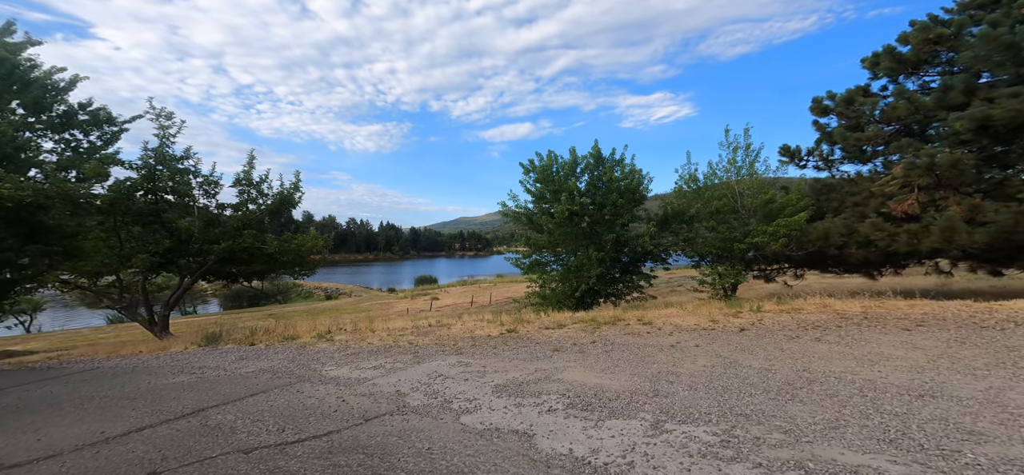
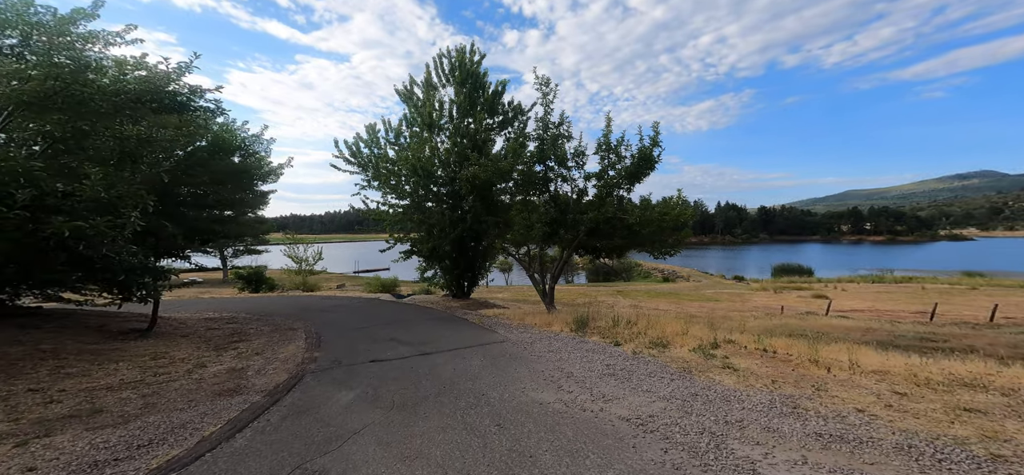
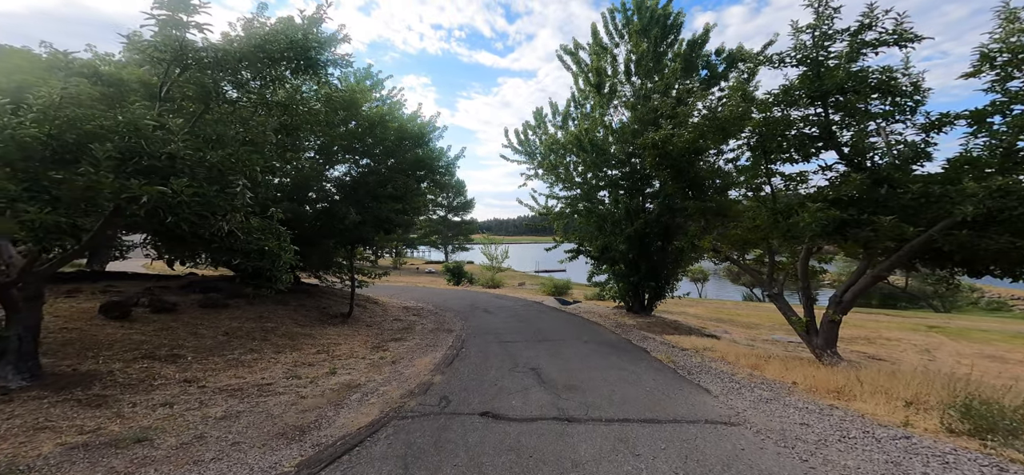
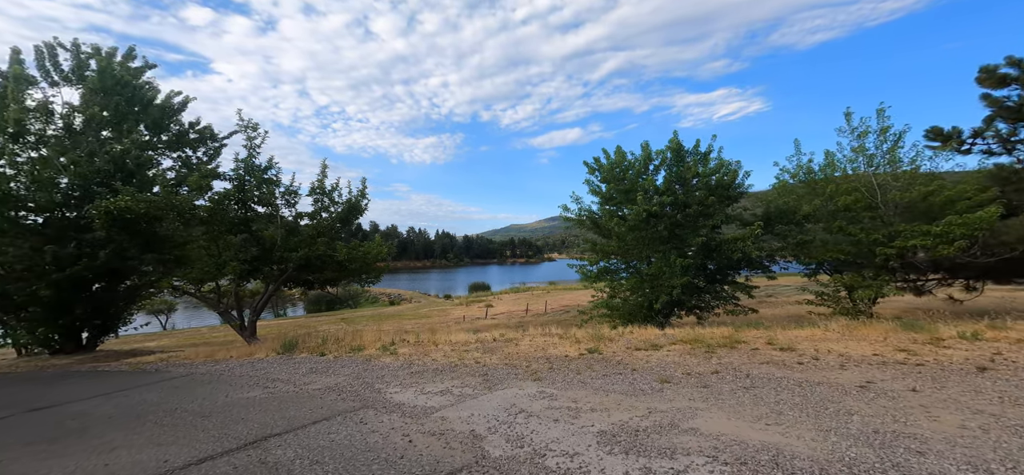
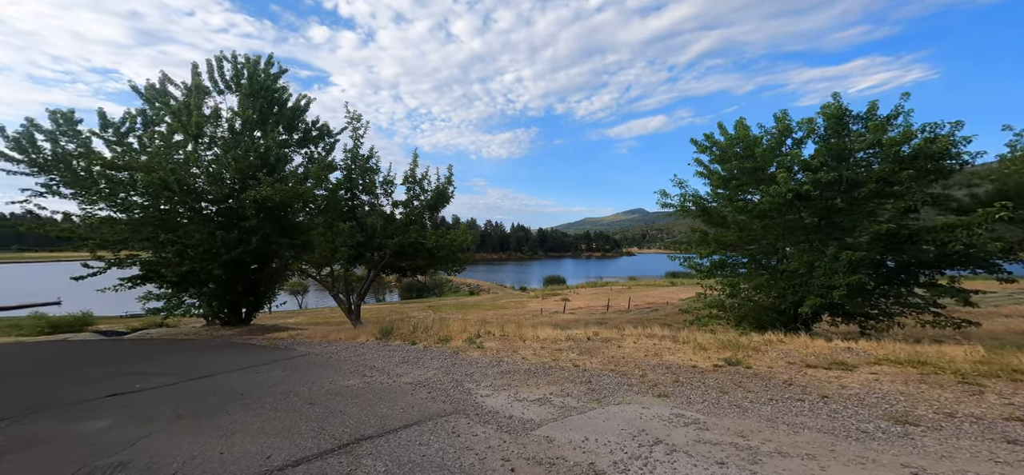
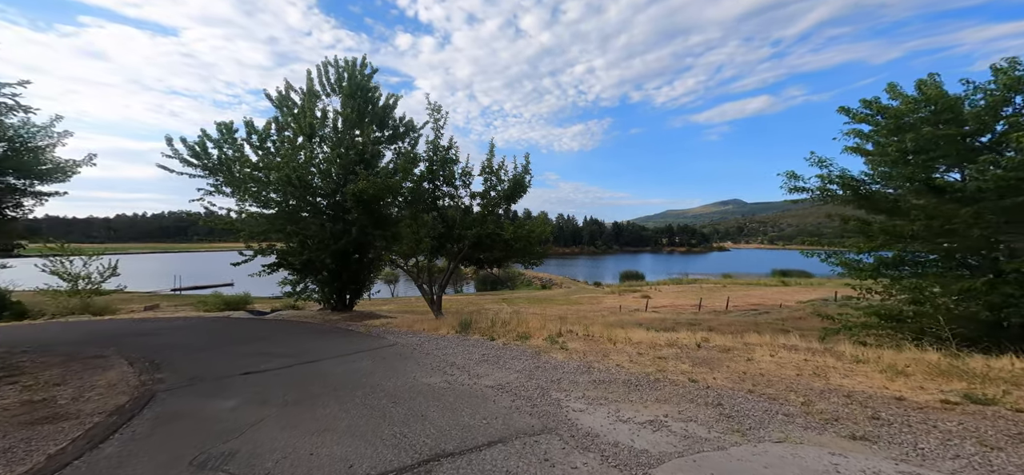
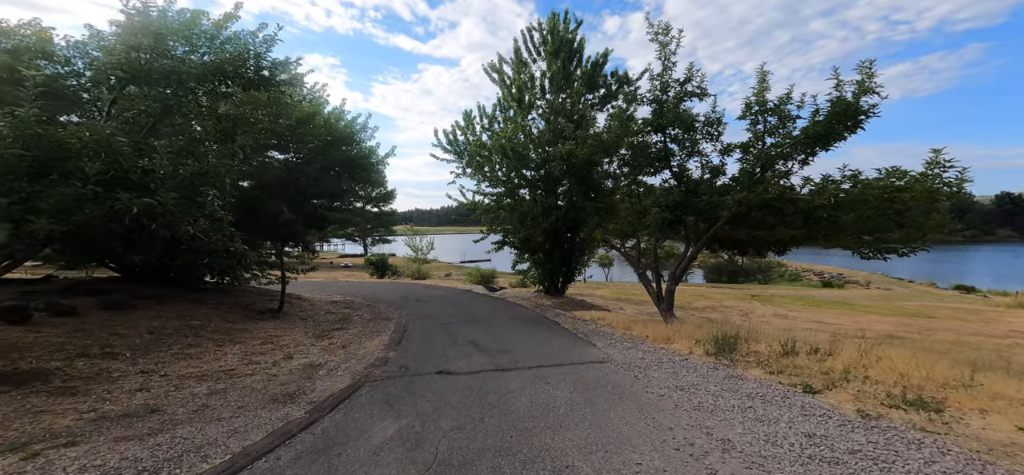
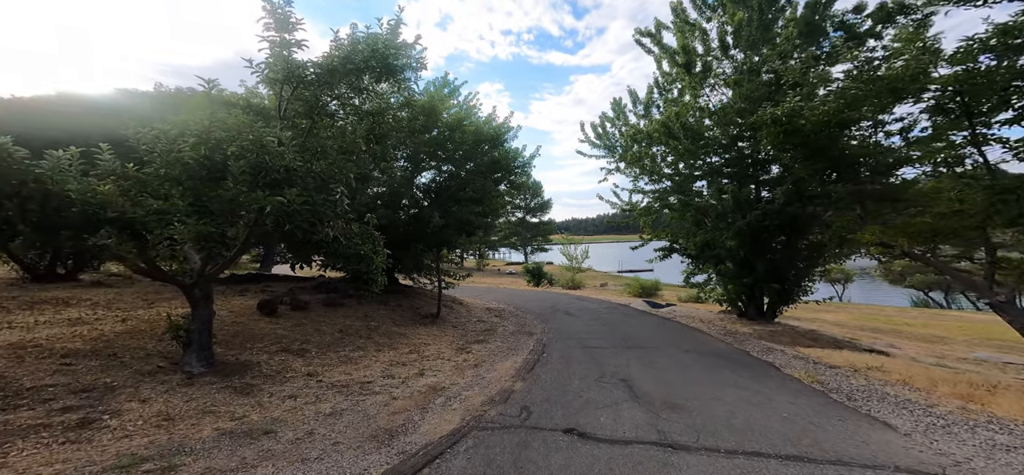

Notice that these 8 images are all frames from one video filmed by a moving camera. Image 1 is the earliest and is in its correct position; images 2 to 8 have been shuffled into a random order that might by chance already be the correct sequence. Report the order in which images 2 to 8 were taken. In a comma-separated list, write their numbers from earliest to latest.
4, 5, 6, 2, 7, 3, 8
